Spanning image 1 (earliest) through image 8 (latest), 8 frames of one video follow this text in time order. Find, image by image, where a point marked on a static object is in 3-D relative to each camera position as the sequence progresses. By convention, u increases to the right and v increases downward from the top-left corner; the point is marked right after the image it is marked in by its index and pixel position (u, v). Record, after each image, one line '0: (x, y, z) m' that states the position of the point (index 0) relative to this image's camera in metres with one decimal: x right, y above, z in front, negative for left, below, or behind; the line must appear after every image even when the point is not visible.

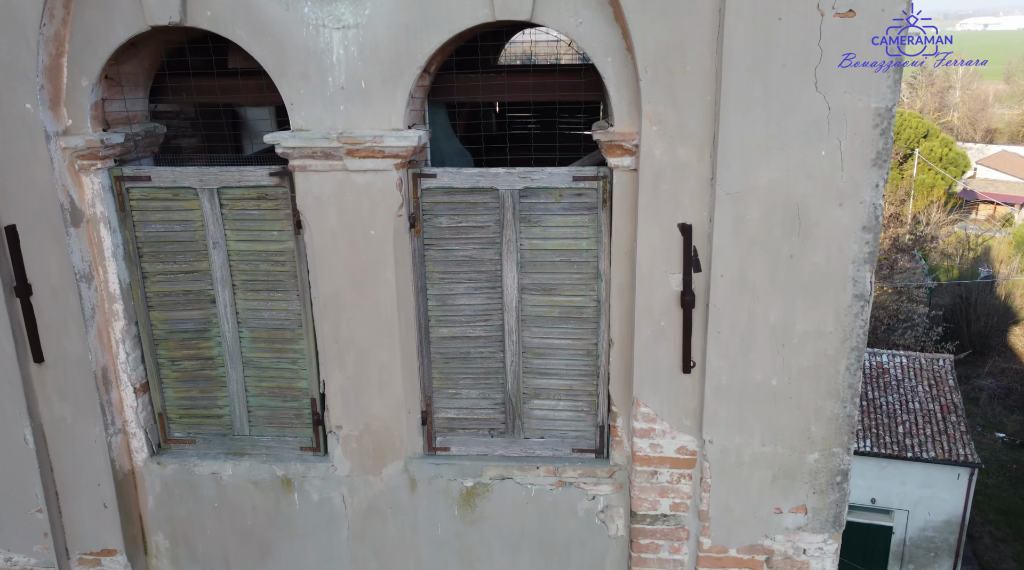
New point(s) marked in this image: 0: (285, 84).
0: (-1.2, +1.1, +4.6) m
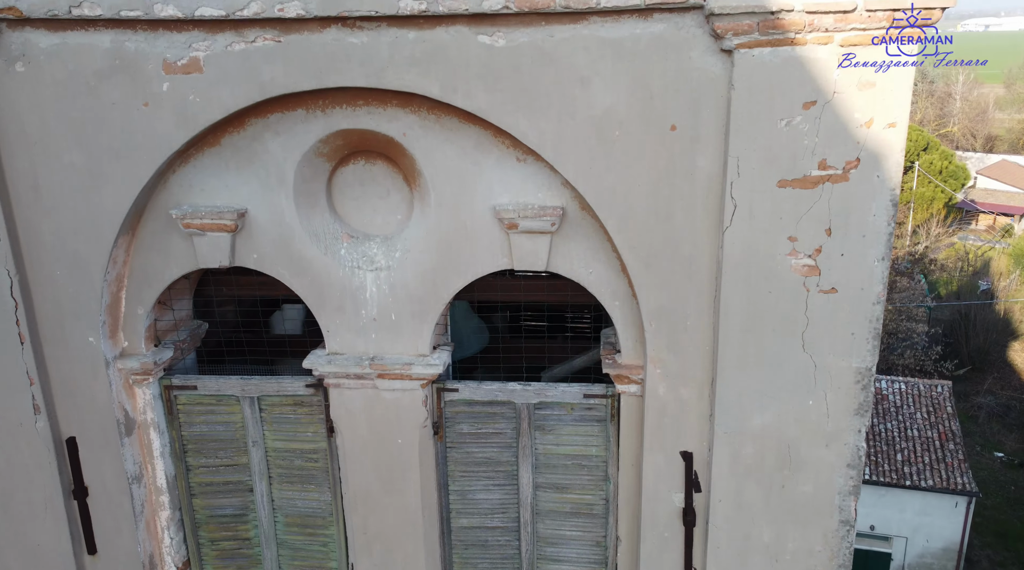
0: (-1.1, -0.2, +5.0) m
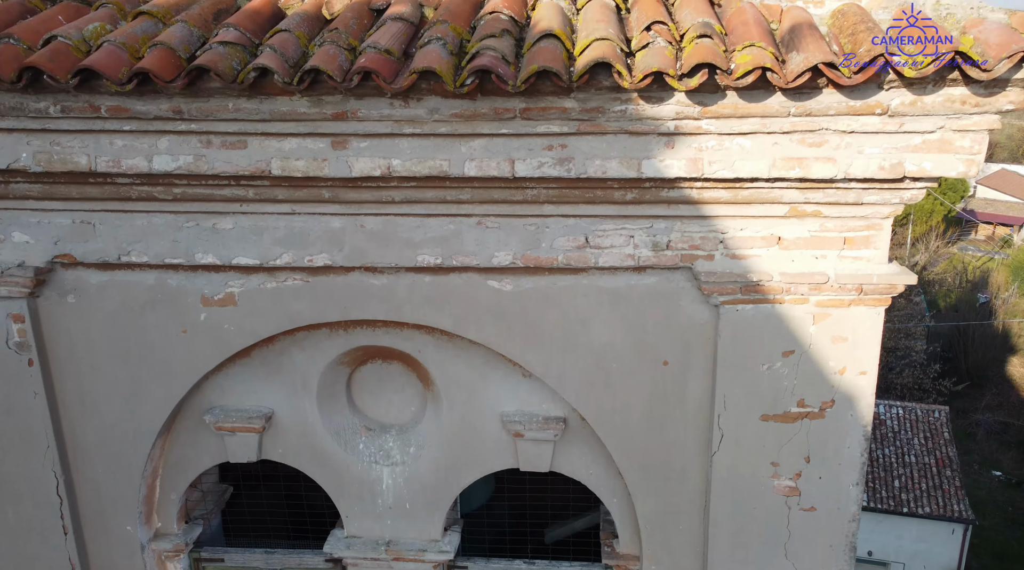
0: (-1.1, -1.4, +5.4) m
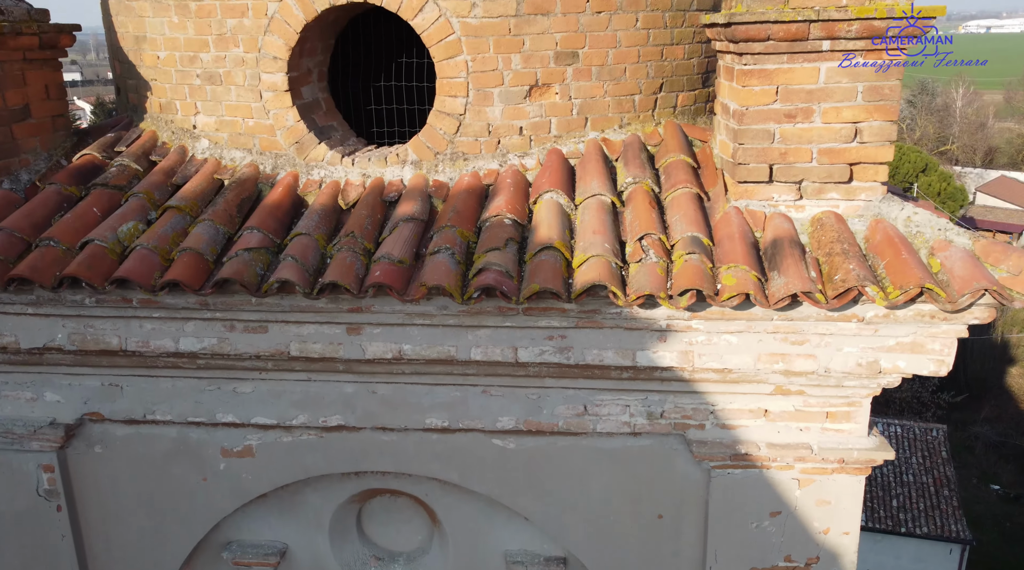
0: (-1.1, -2.3, +5.7) m
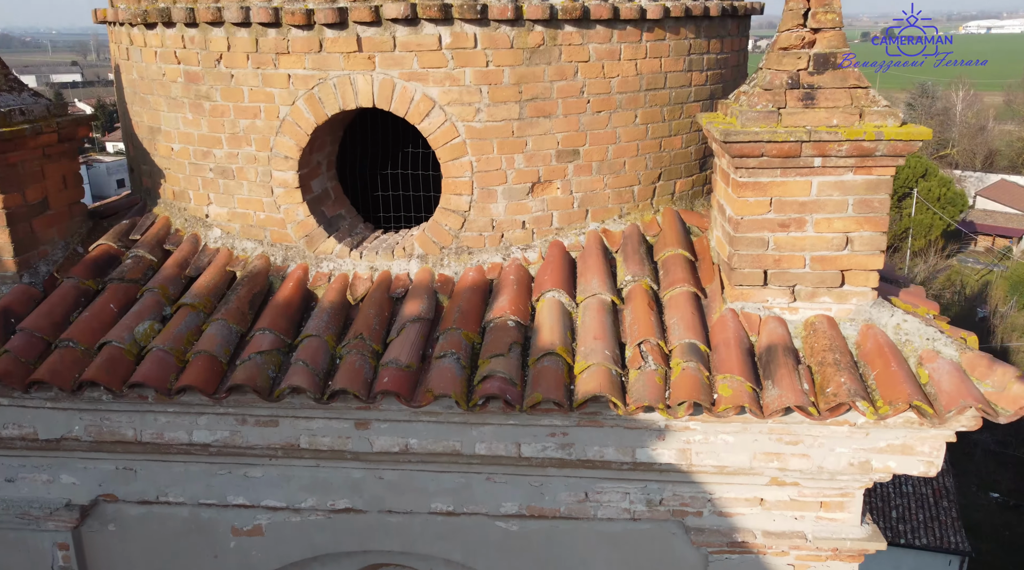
0: (-1.0, -2.8, +5.8) m
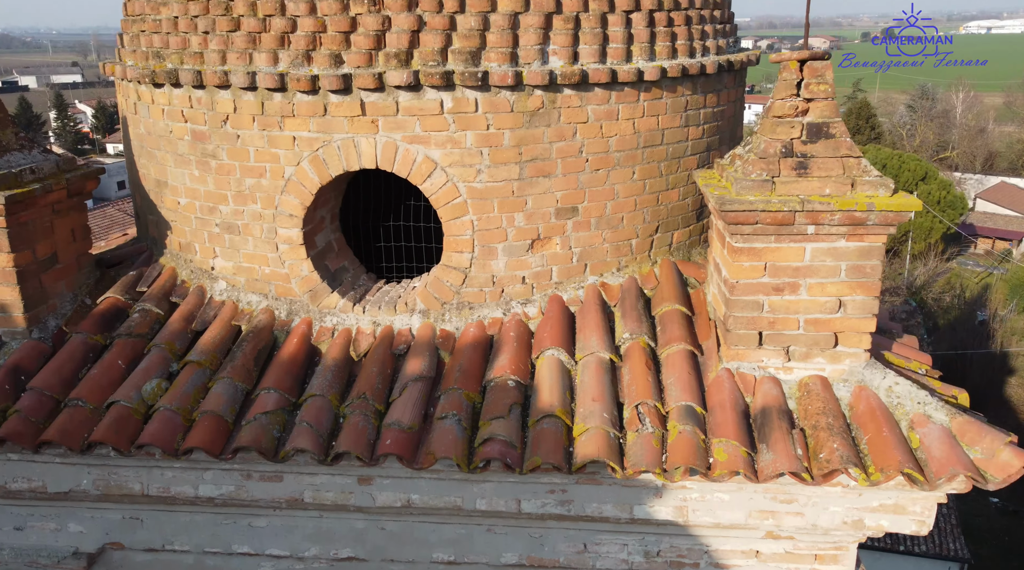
0: (-1.0, -3.1, +5.9) m
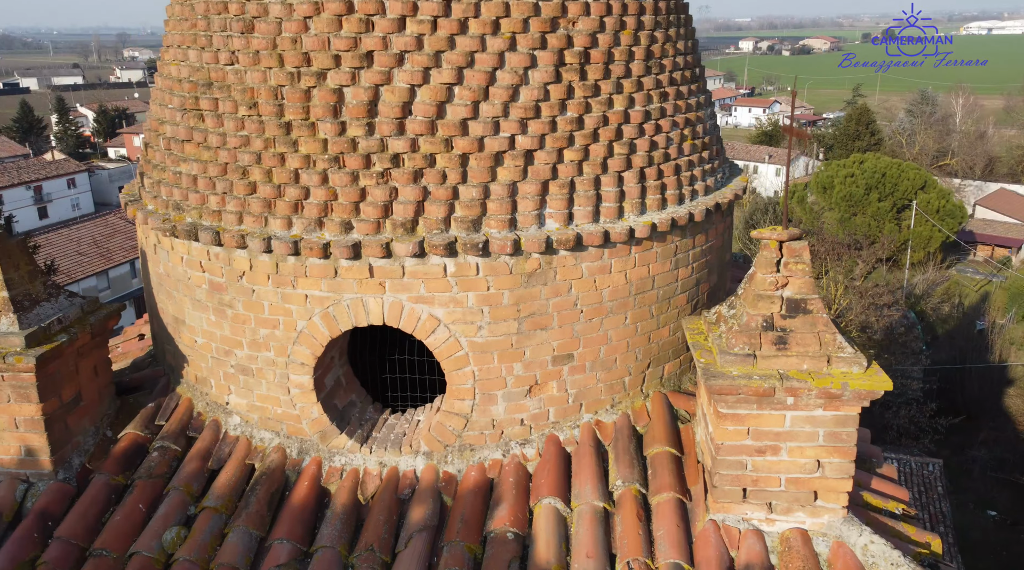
0: (-1.0, -4.0, +6.1) m
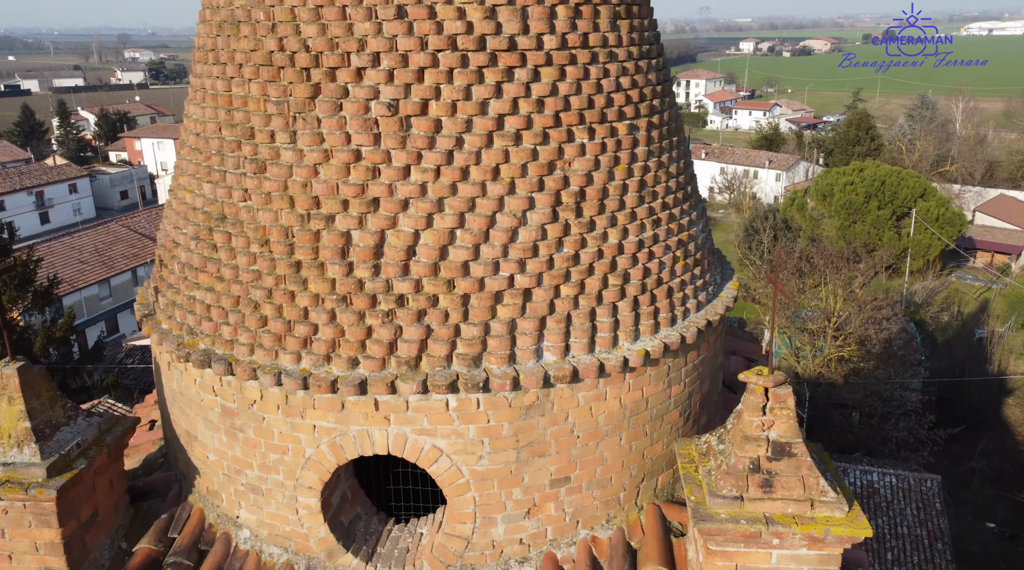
0: (-1.0, -4.8, +6.3) m
